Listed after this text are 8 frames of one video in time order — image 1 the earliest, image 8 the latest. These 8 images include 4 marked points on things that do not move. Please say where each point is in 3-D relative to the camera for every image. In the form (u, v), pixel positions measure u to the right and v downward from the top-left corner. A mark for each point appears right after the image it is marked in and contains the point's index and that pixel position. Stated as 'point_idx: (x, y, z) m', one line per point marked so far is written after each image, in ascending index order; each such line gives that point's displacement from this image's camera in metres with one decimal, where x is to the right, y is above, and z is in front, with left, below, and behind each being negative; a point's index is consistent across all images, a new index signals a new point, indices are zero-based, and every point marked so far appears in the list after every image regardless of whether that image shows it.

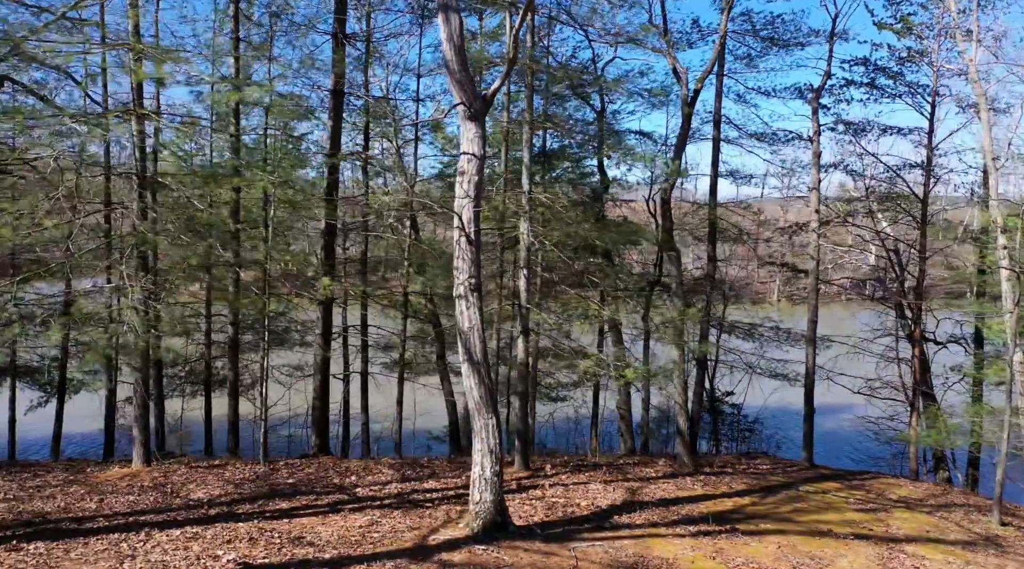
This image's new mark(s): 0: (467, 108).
0: (-0.4, +1.5, +7.6) m
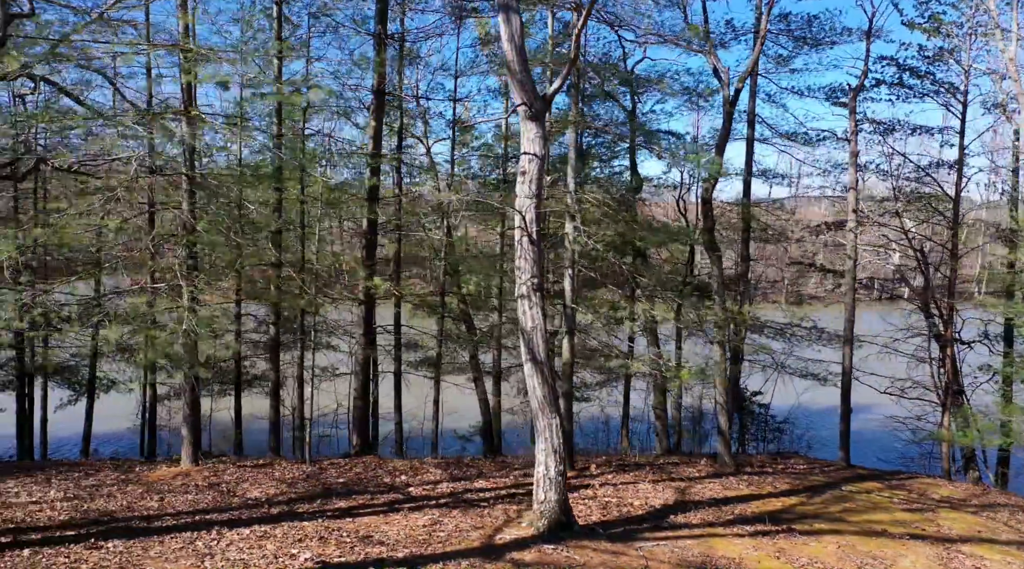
0: (+0.1, +1.5, +7.7) m
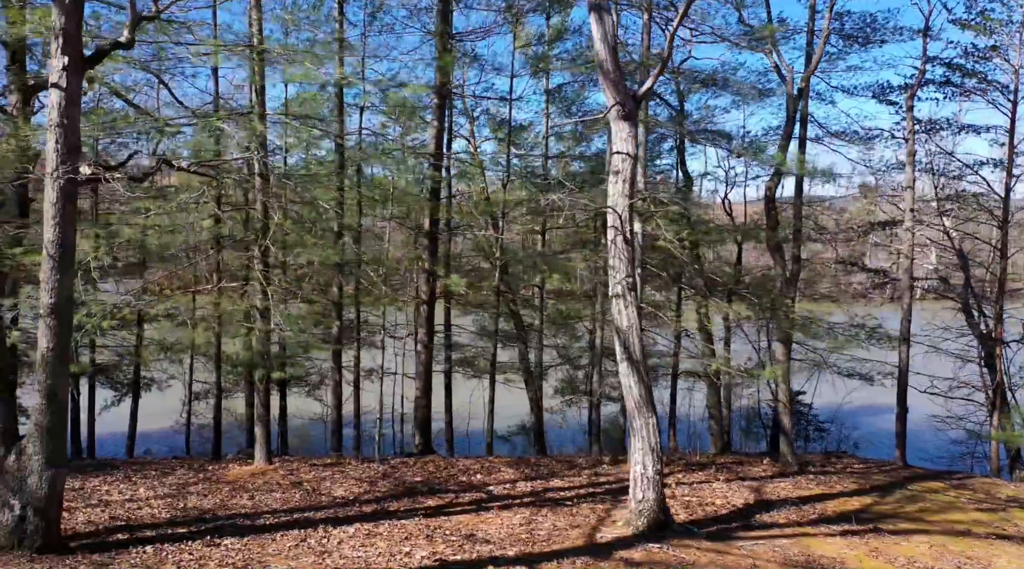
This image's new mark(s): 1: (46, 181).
0: (+0.9, +1.5, +7.7) m
1: (-2.9, +0.6, +5.6) m
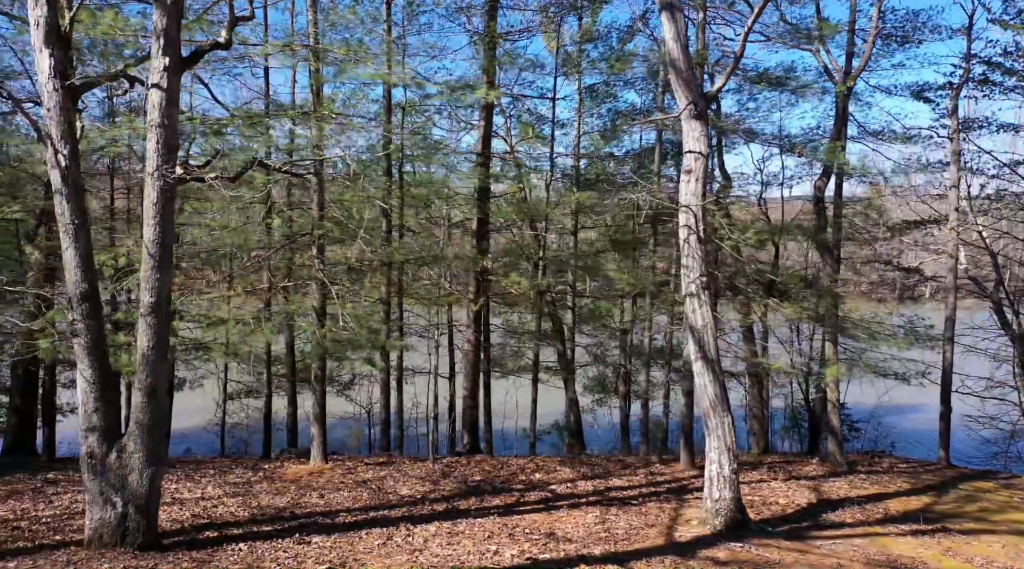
0: (+1.6, +1.5, +7.7) m
1: (-2.3, +0.7, +5.6) m
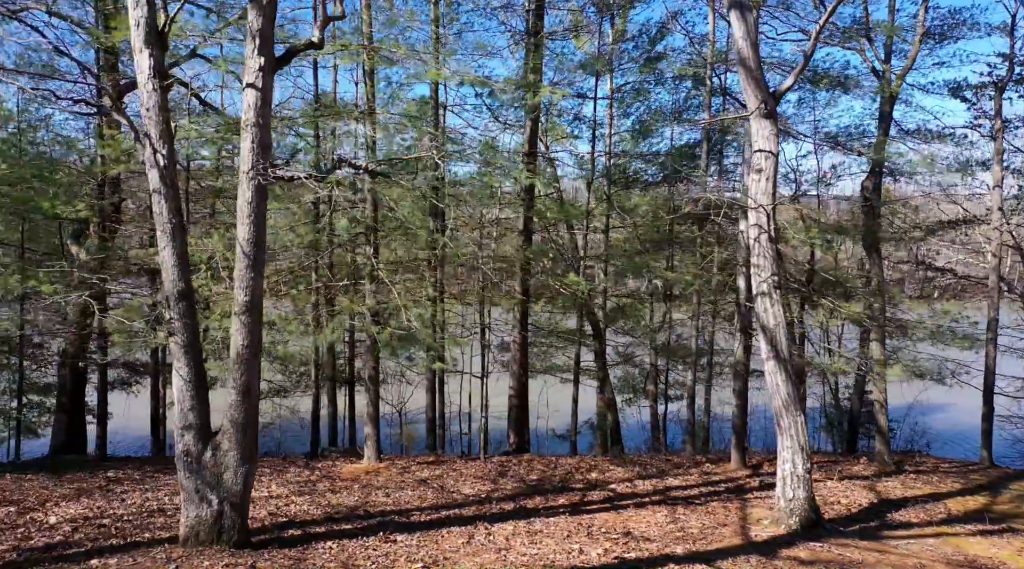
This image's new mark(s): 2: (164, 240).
0: (+2.2, +1.5, +7.7) m
1: (-1.7, +0.7, +5.6) m
2: (-2.1, +0.3, +5.5) m
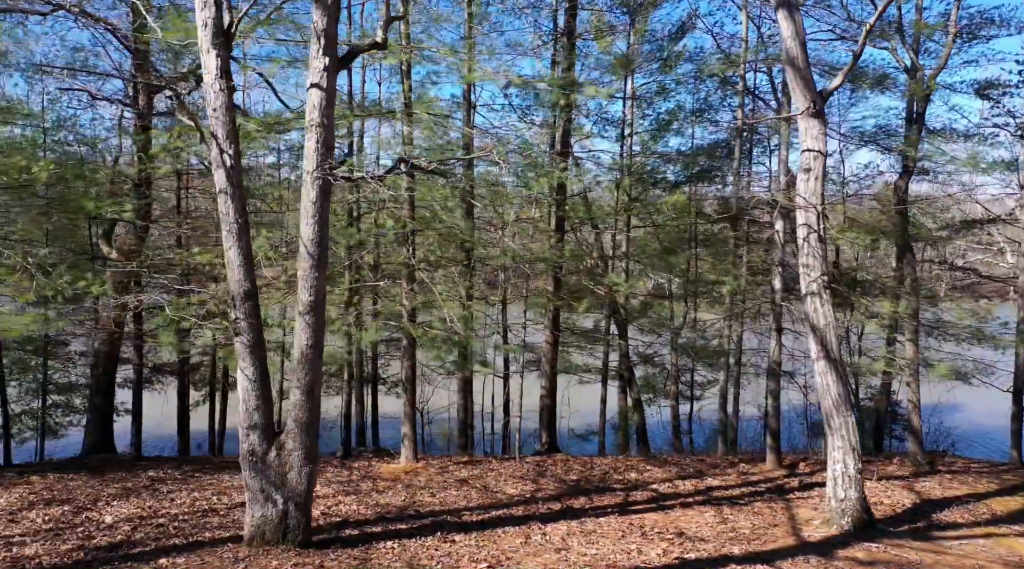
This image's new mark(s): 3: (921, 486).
0: (+2.6, +1.5, +7.6) m
1: (-1.3, +0.7, +5.6) m
2: (-1.7, +0.3, +5.5) m
3: (+4.7, -2.3, +10.3) m
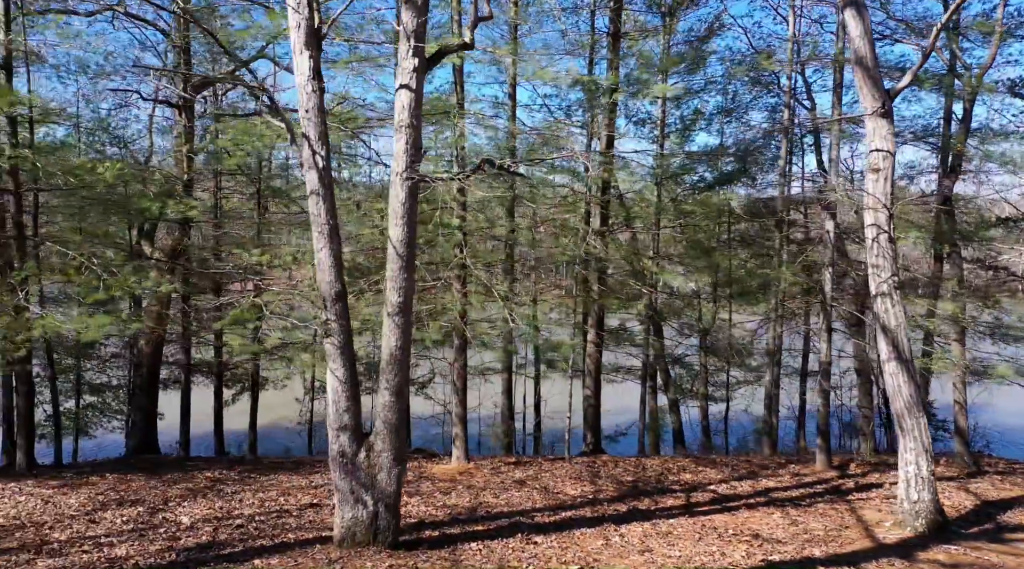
0: (+3.2, +1.5, +7.6) m
1: (-0.8, +0.6, +5.6) m
2: (-1.2, +0.3, +5.5) m
3: (+5.3, -2.3, +10.2) m
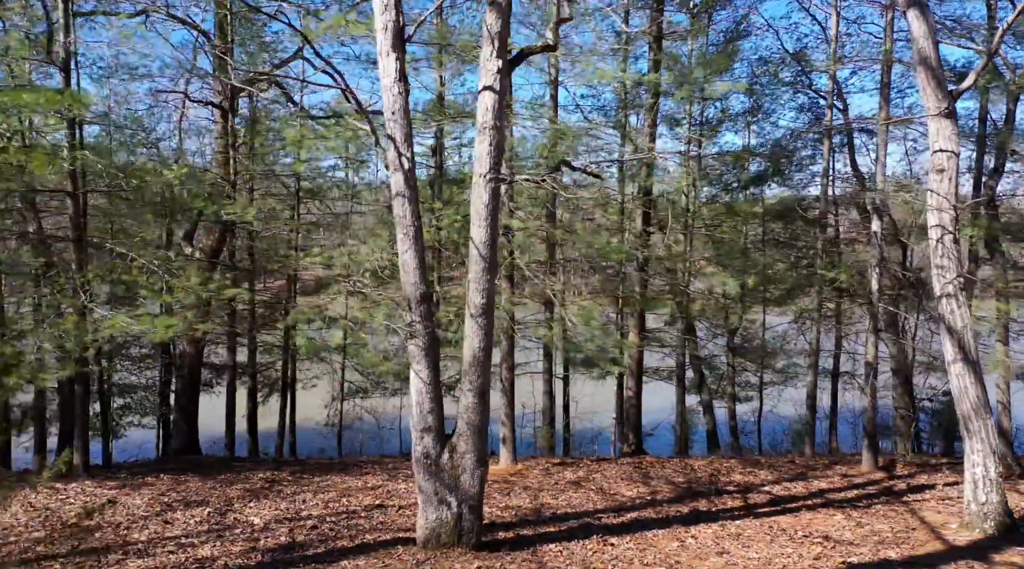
0: (+3.7, +1.5, +7.6) m
1: (-0.2, +0.6, +5.6) m
2: (-0.7, +0.3, +5.5) m
3: (+5.9, -2.3, +10.2) m
